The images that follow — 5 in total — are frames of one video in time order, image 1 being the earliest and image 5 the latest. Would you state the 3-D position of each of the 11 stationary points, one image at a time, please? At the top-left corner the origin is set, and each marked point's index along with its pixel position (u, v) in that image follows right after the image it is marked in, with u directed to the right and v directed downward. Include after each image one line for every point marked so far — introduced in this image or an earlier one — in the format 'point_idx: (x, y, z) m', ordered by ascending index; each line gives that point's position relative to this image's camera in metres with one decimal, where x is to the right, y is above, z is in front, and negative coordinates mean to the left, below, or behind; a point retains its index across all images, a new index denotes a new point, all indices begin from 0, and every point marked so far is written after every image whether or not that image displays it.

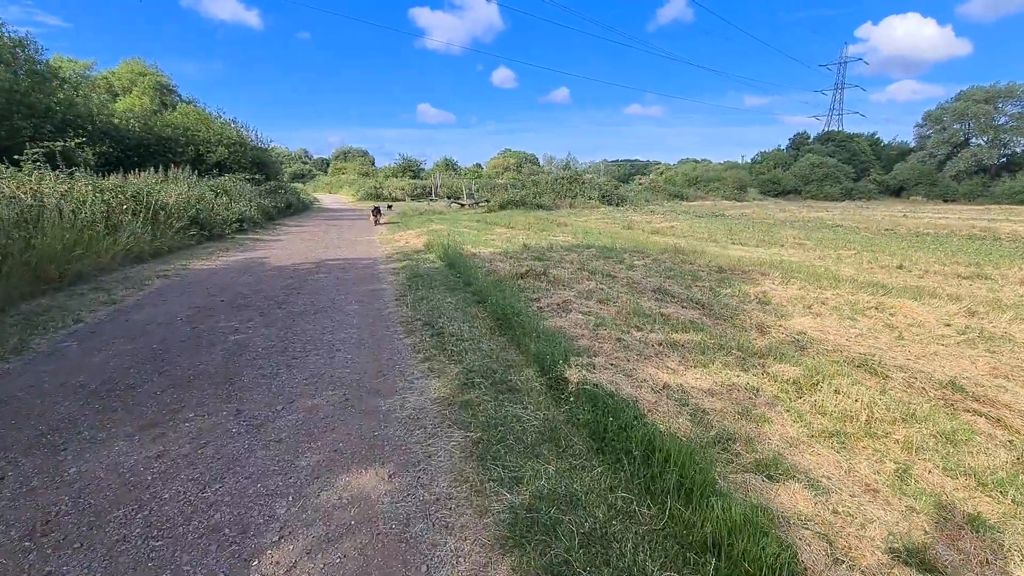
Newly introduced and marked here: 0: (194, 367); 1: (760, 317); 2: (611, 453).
0: (-2.4, -0.6, +3.7) m
1: (+2.6, -0.3, +5.2) m
2: (+0.5, -0.8, +2.4) m
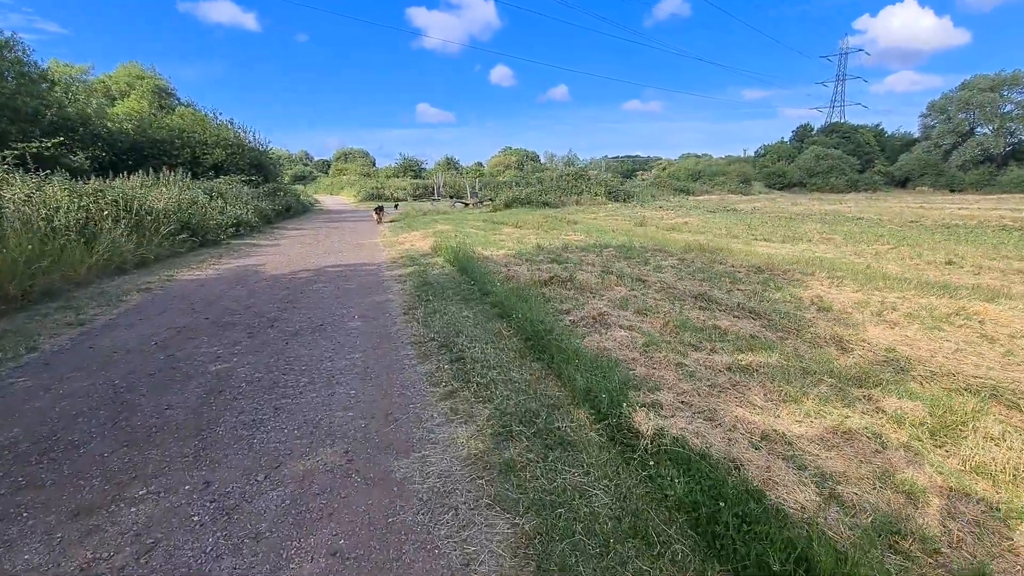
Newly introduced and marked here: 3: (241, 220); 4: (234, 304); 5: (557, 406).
0: (-2.1, -0.8, +3.0) m
1: (+2.9, -0.4, +4.5) m
2: (+0.7, -0.9, +1.6) m
3: (-7.6, +1.9, +13.9) m
4: (-3.2, -0.2, +5.8) m
5: (+0.3, -0.7, +2.9) m
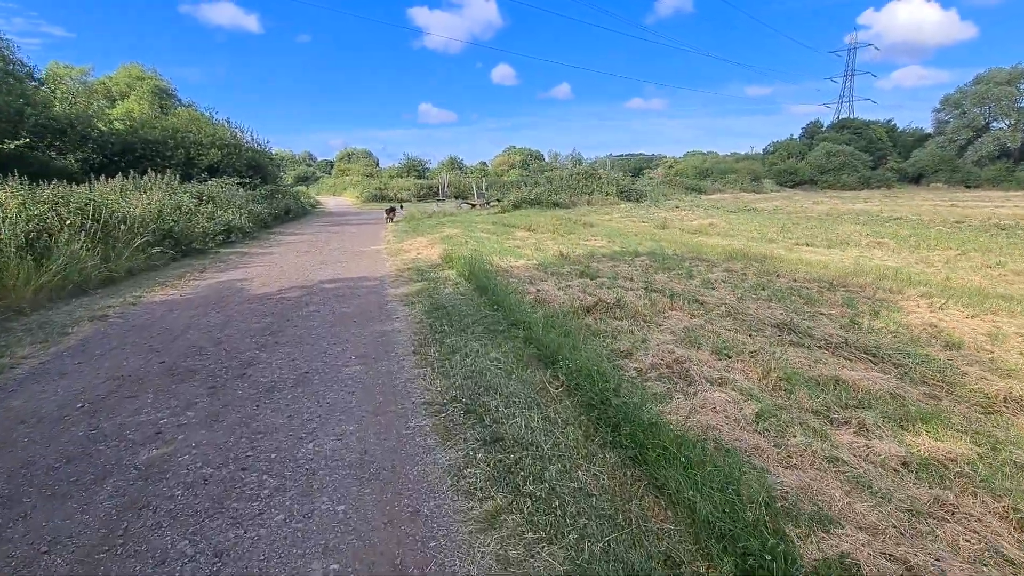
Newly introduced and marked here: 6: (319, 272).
0: (-1.8, -1.0, +1.9) m
1: (+3.2, -0.6, +3.3) m
2: (+1.0, -1.2, +0.5) m
3: (-7.2, +1.6, +12.8) m
4: (-2.9, -0.5, +4.7) m
5: (+0.6, -1.0, +1.7) m
6: (-3.3, +0.3, +8.5) m
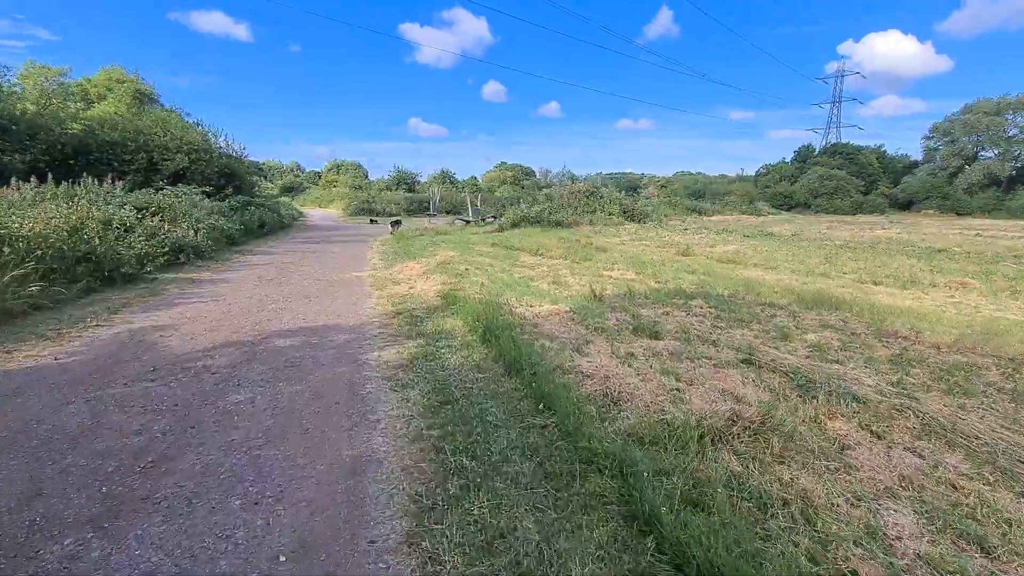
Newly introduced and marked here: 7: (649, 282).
0: (-1.4, -1.5, -0.3) m
1: (+3.6, -1.2, +1.3) m
2: (+1.5, -1.6, -1.6) m
3: (-7.0, +0.9, +10.6) m
4: (-2.5, -1.0, +2.5) m
5: (+1.0, -1.4, -0.3) m
6: (-3.0, -0.3, +6.3) m
7: (+2.5, +0.1, +9.3) m
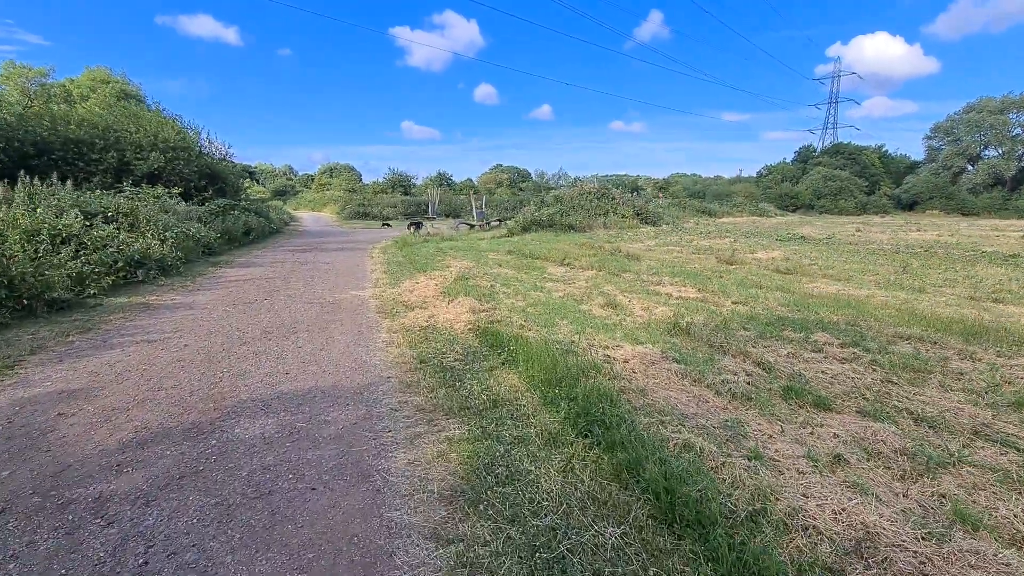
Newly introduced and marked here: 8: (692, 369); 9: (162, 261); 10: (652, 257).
0: (-0.6, -1.8, -2.2) m
1: (+4.3, -1.5, -0.6) m
2: (+2.3, -1.9, -3.5) m
3: (-6.3, +0.5, +8.6) m
4: (-1.8, -1.3, +0.6) m
5: (+1.8, -1.7, -2.2) m
6: (-2.3, -0.7, +4.4) m
7: (+3.2, -0.2, +7.4) m
8: (+1.5, -0.6, +4.2) m
9: (-6.5, +0.5, +9.1) m
10: (+3.9, +0.9, +13.5) m
